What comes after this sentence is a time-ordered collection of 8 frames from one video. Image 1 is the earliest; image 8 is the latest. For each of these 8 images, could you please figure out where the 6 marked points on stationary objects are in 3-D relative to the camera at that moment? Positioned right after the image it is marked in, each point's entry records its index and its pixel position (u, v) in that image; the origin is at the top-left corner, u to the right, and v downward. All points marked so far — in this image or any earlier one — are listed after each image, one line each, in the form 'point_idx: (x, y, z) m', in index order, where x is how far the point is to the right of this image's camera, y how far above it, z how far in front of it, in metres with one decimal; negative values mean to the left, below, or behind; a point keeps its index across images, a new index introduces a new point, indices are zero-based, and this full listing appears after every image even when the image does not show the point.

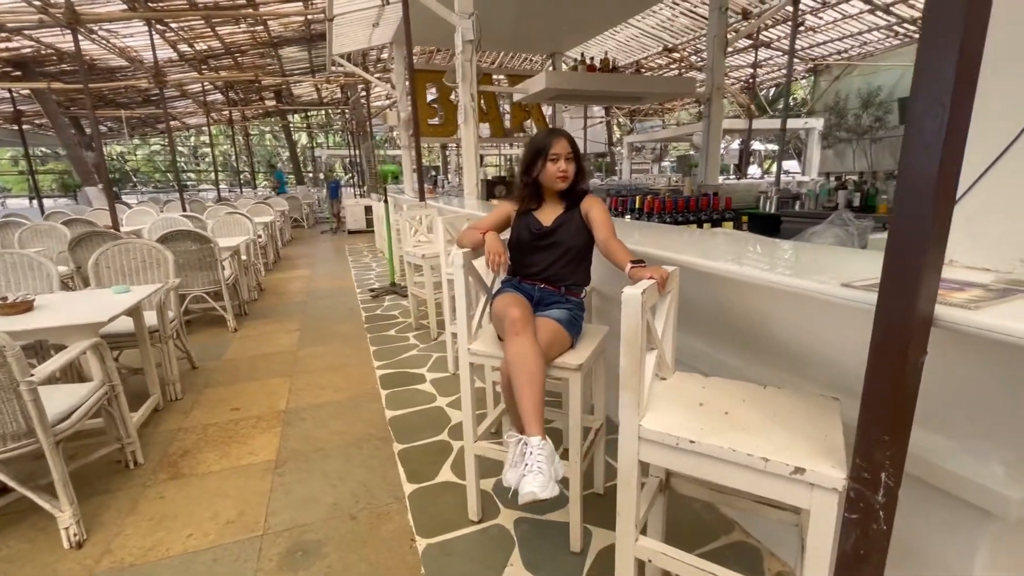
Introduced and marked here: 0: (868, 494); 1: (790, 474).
0: (+0.6, -0.4, +0.8) m
1: (+0.5, -0.4, +0.9) m
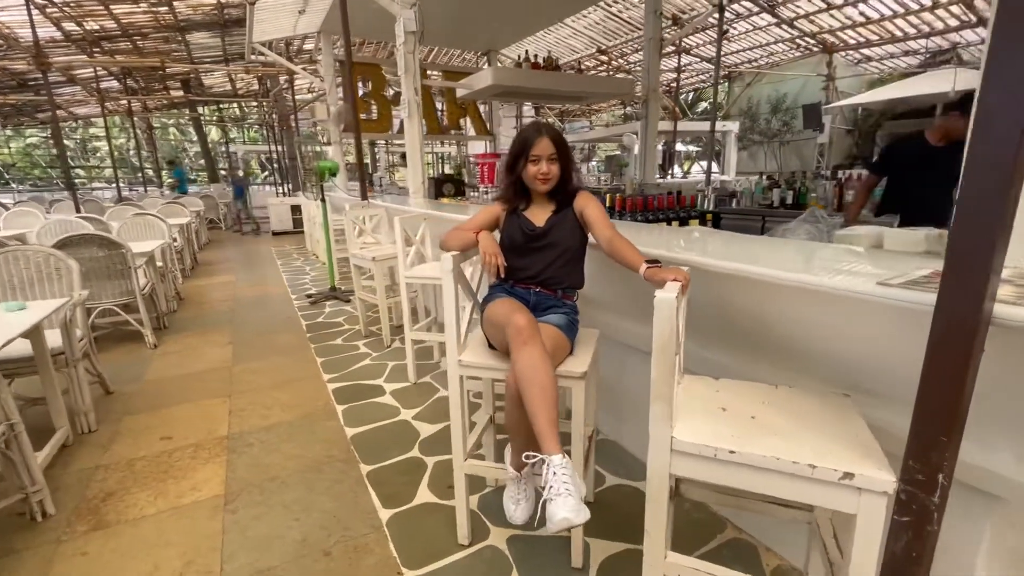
0: (+0.7, -0.4, +0.8) m
1: (+0.6, -0.4, +0.9) m
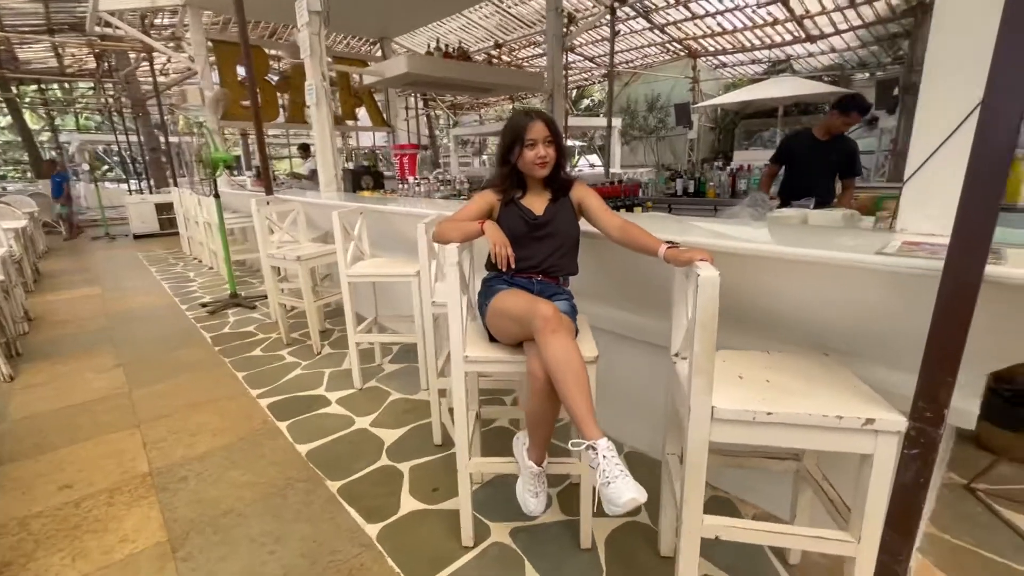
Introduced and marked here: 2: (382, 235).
0: (+0.9, -0.3, +1.0) m
1: (+0.7, -0.3, +1.0) m
2: (-0.8, +0.3, +3.1) m
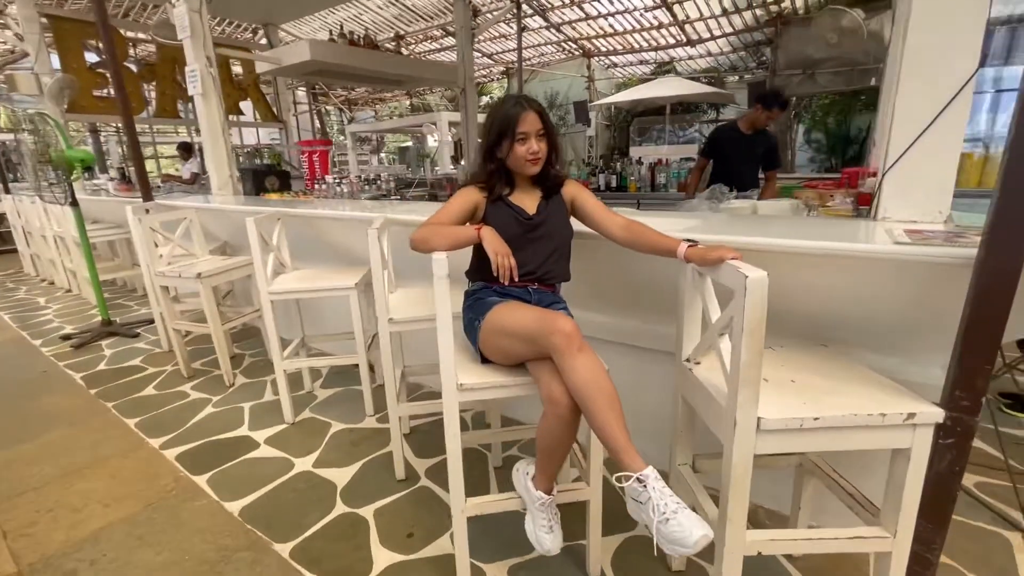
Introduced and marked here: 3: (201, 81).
0: (+0.9, -0.3, +1.0) m
1: (+0.8, -0.3, +1.0) m
2: (-1.2, +0.3, +2.7) m
3: (-2.2, +1.5, +3.4) m
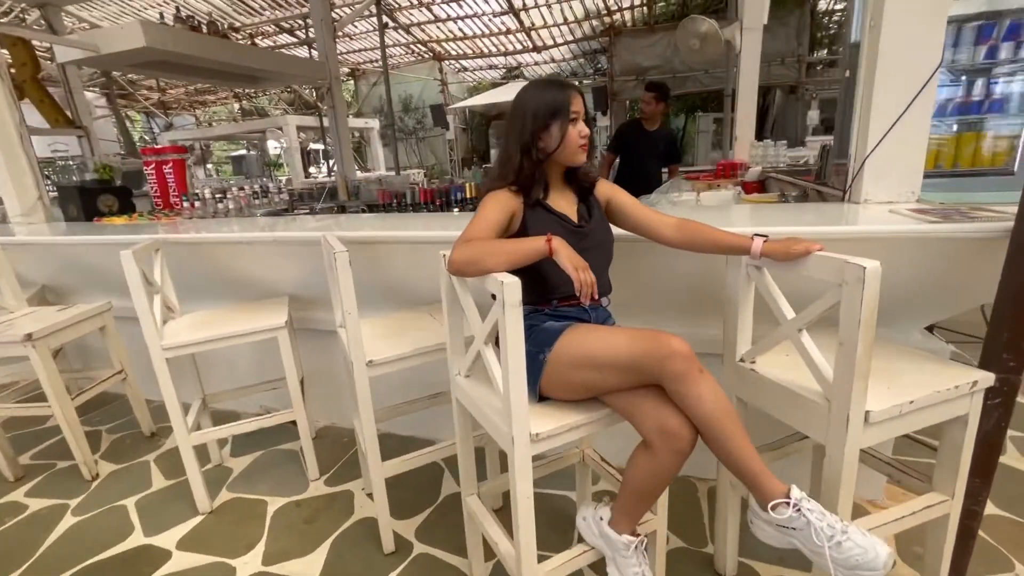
0: (+1.1, -0.2, +1.1) m
1: (+1.0, -0.2, +1.0) m
2: (-1.4, +0.1, +2.1) m
3: (-2.8, +1.1, +2.5) m
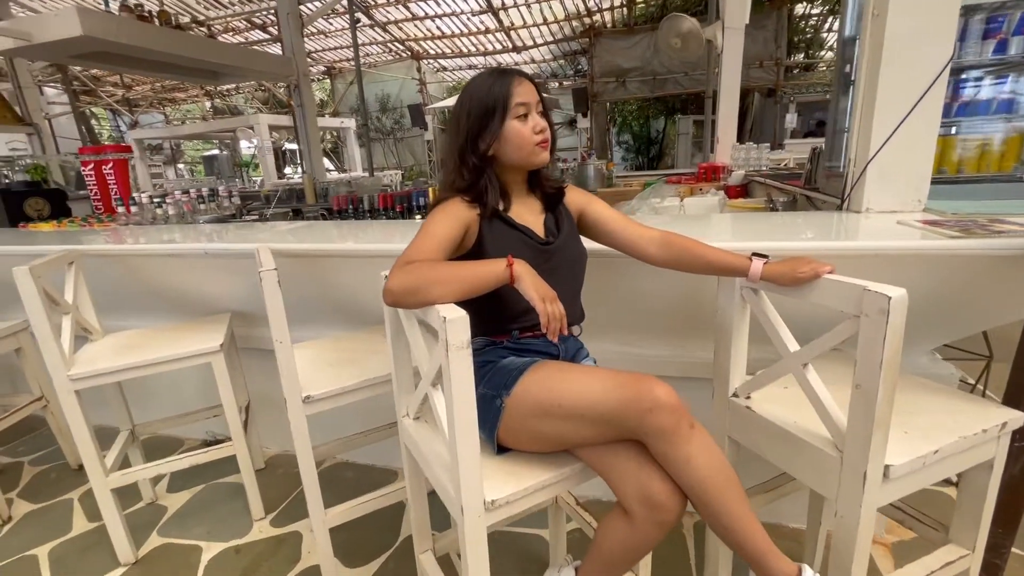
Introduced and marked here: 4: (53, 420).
0: (+1.0, -0.3, +0.9) m
1: (+0.9, -0.3, +0.9) m
2: (-1.5, 0.0, +1.9) m
3: (-2.9, +1.1, +2.2) m
4: (-1.9, -0.6, +2.0) m
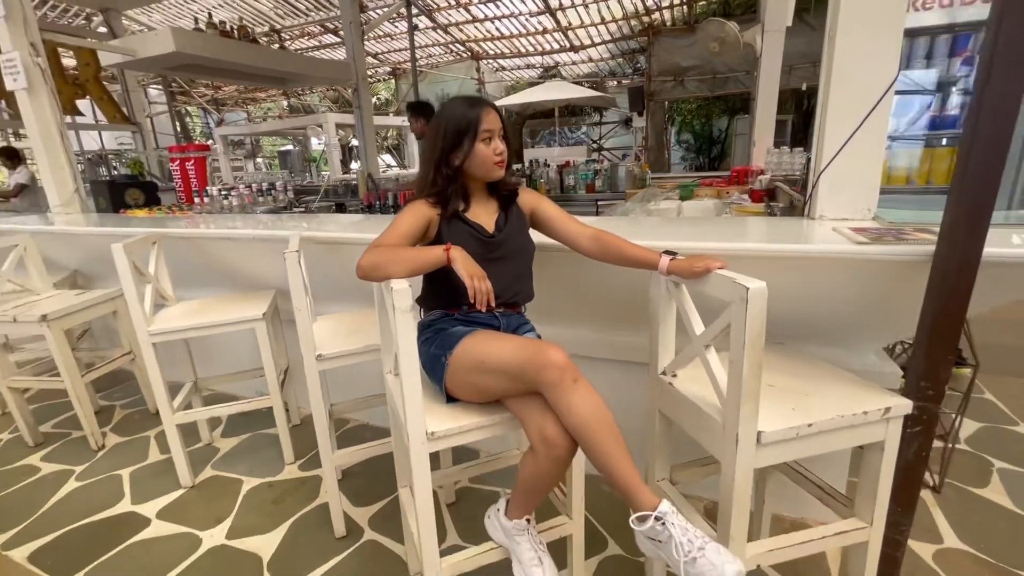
0: (+0.9, -0.3, +1.0) m
1: (+0.8, -0.3, +1.0) m
2: (-1.5, +0.1, +2.3) m
3: (-2.8, +1.2, +2.7) m
4: (-1.9, -0.4, +2.4) m
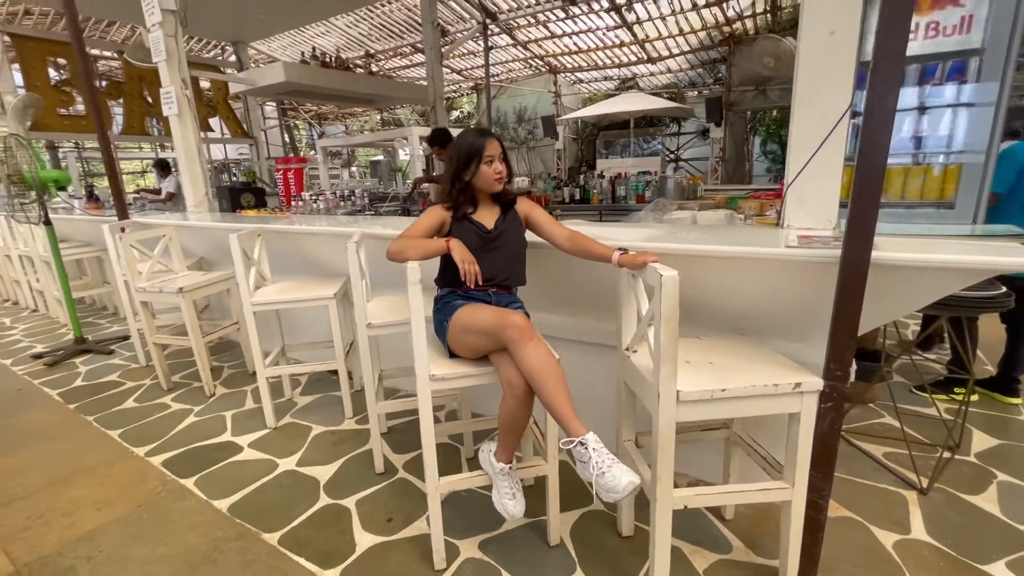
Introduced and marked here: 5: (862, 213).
0: (+0.8, -0.3, +1.2) m
1: (+0.7, -0.3, +1.2) m
2: (-1.4, +0.2, +2.8) m
3: (-2.5, +1.4, +3.5) m
4: (-1.7, -0.3, +3.1) m
5: (+0.8, +0.2, +1.1) m
